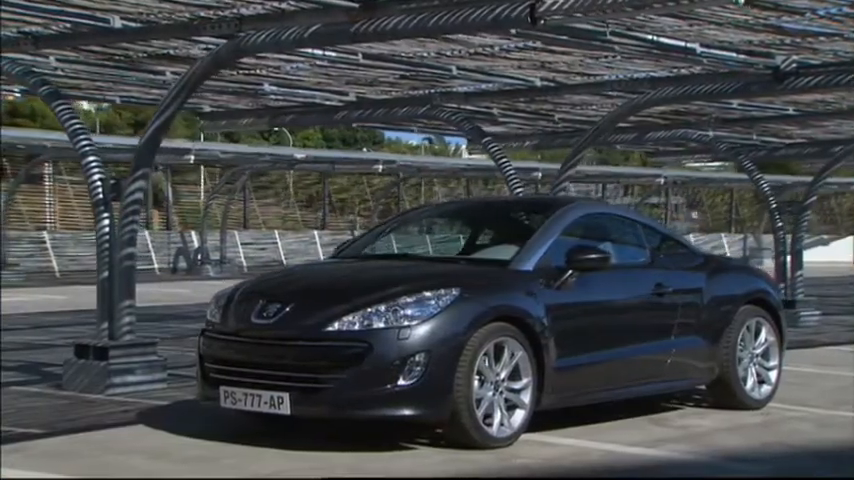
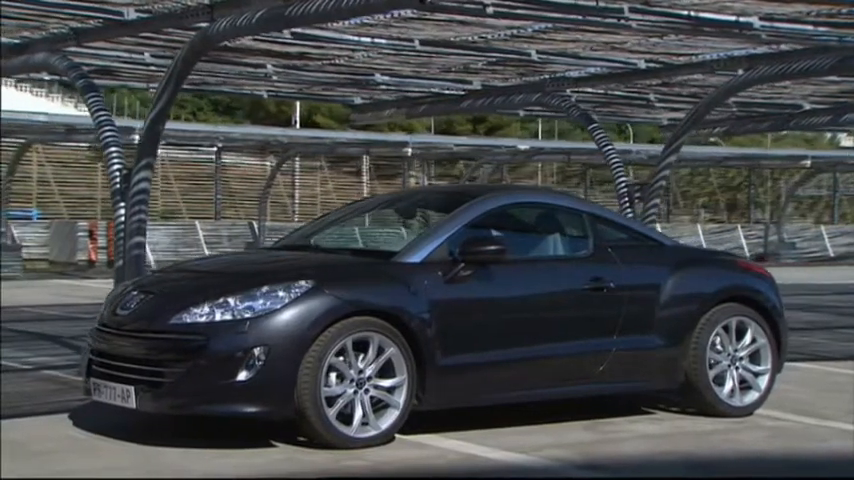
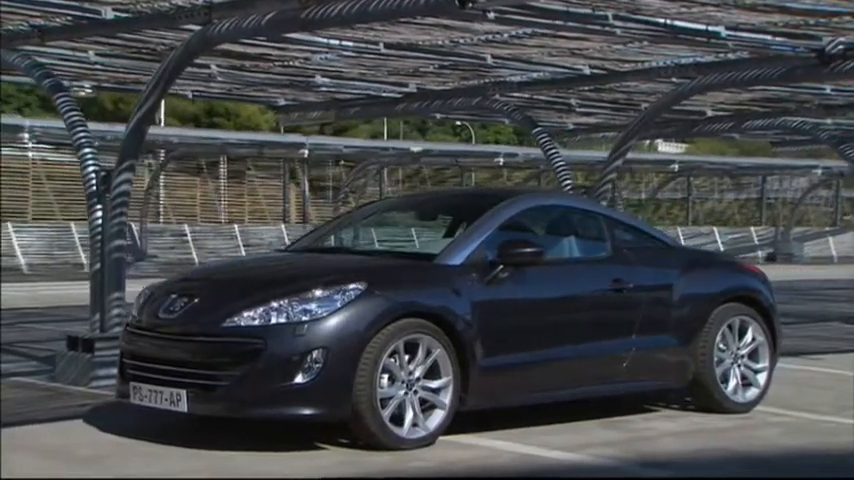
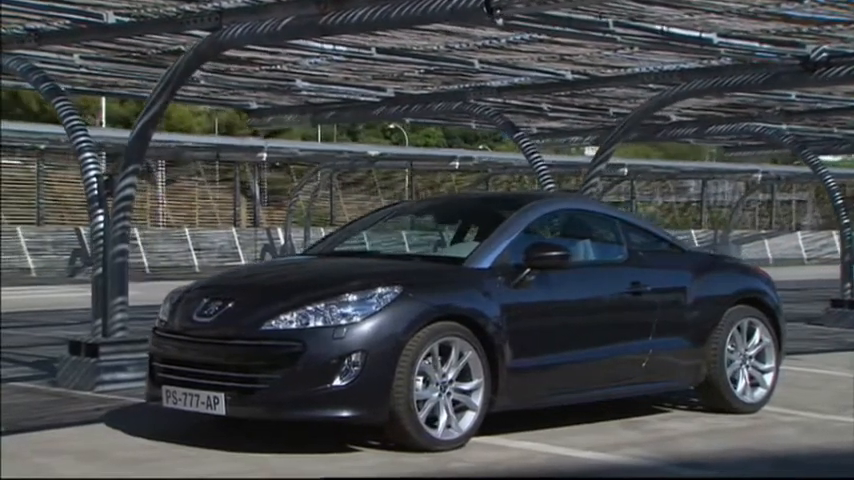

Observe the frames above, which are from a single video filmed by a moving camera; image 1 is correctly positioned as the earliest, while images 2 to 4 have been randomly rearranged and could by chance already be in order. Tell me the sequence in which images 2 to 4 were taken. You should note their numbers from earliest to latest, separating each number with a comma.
4, 3, 2
